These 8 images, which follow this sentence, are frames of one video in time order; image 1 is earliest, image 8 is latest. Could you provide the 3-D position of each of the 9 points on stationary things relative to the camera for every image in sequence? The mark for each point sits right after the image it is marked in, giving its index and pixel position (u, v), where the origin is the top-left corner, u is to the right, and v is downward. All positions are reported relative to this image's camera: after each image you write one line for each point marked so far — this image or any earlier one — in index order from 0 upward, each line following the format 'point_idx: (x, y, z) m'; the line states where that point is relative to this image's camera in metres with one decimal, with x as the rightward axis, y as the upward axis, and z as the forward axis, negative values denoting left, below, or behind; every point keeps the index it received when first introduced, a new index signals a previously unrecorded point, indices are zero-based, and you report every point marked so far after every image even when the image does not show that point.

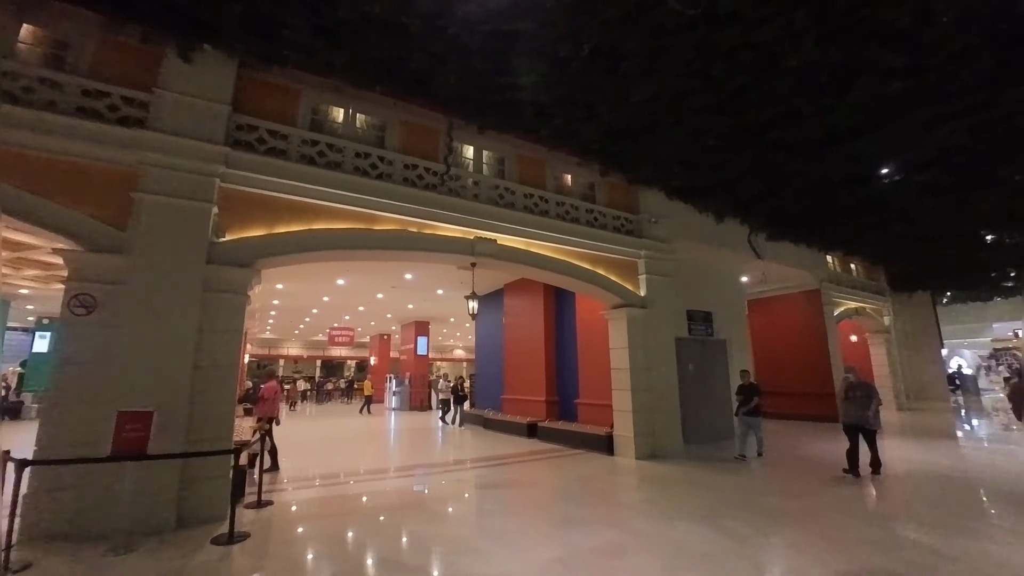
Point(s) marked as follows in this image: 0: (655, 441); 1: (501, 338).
0: (+2.4, -2.4, +7.3) m
1: (-0.3, -1.3, +11.4) m
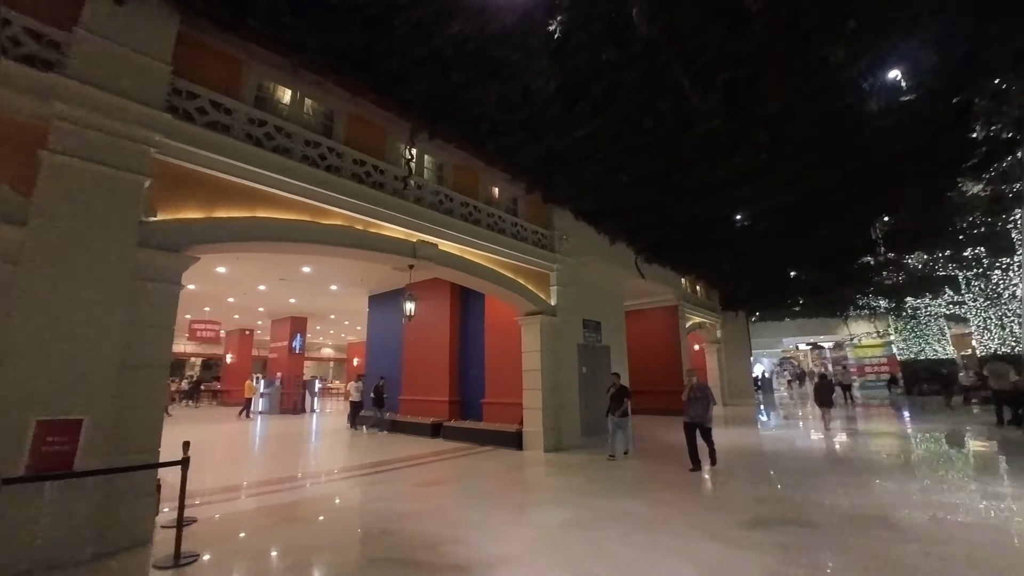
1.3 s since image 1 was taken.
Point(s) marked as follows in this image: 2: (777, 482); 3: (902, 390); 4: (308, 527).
0: (+0.9, -2.6, +8.1) m
1: (-2.8, -1.3, +11.3) m
2: (+3.6, -2.7, +6.3) m
3: (+16.5, -4.3, +19.5) m
4: (-1.9, -2.3, +4.4) m
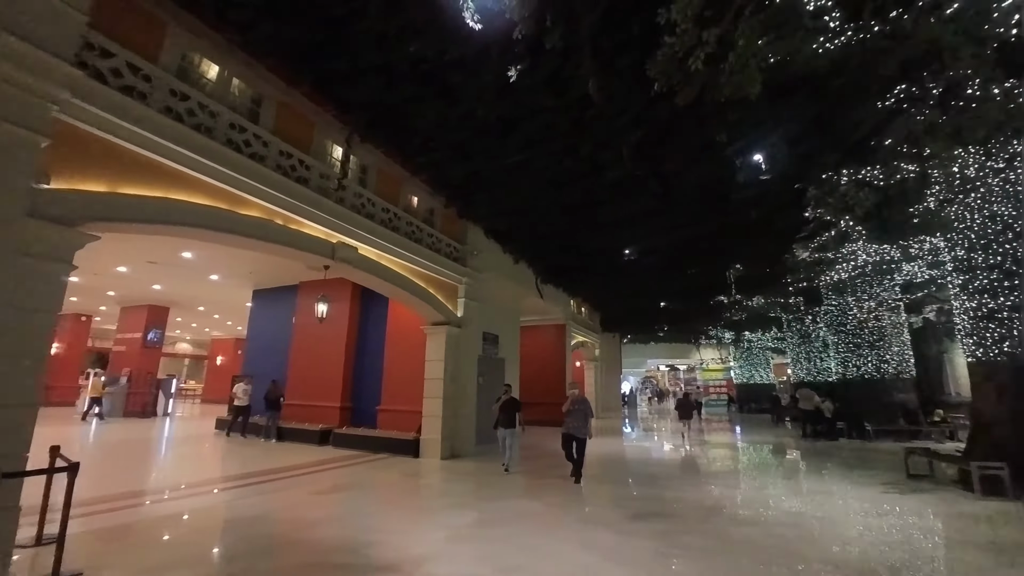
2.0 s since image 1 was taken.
0: (-1.0, -2.8, +8.4) m
1: (-5.2, -1.2, +10.6) m
2: (+2.1, -3.1, +7.3) m
3: (+11.2, -6.0, +23.2) m
4: (-2.7, -2.3, +4.1) m
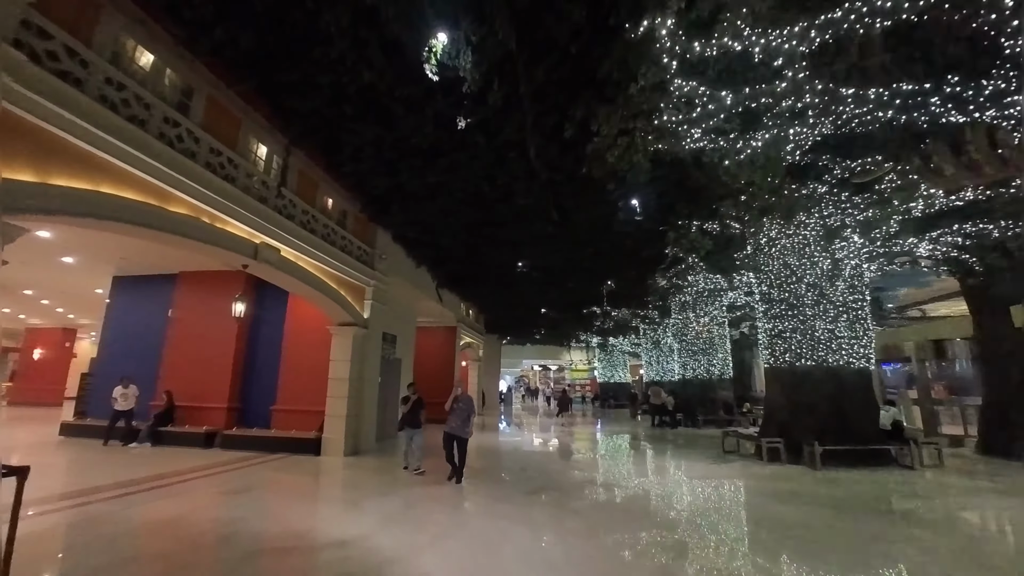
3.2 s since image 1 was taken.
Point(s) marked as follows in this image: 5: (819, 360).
0: (-2.9, -2.8, +8.7) m
1: (-7.5, -1.0, +9.7) m
2: (+0.3, -3.3, +8.4) m
3: (+4.7, -6.6, +26.2) m
4: (-3.5, -2.2, +4.1) m
5: (+5.0, -1.2, +7.5) m
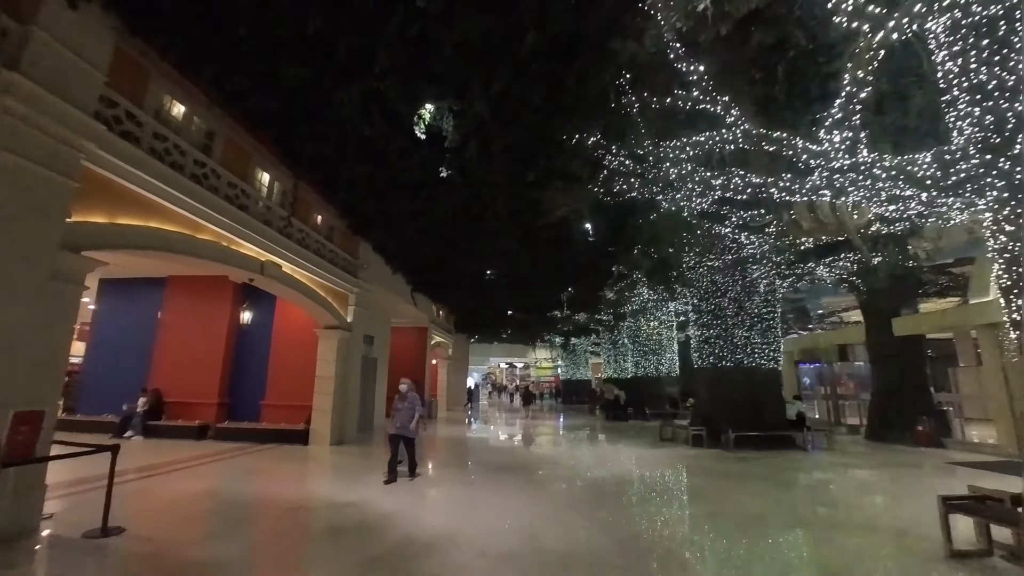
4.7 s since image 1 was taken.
0: (-3.6, -3.0, +9.6) m
1: (-8.2, -1.0, +10.4) m
2: (-0.4, -3.5, +9.6) m
3: (+2.8, -6.7, +27.6) m
4: (-3.8, -2.4, +5.1) m
5: (+4.4, -1.4, +9.0) m
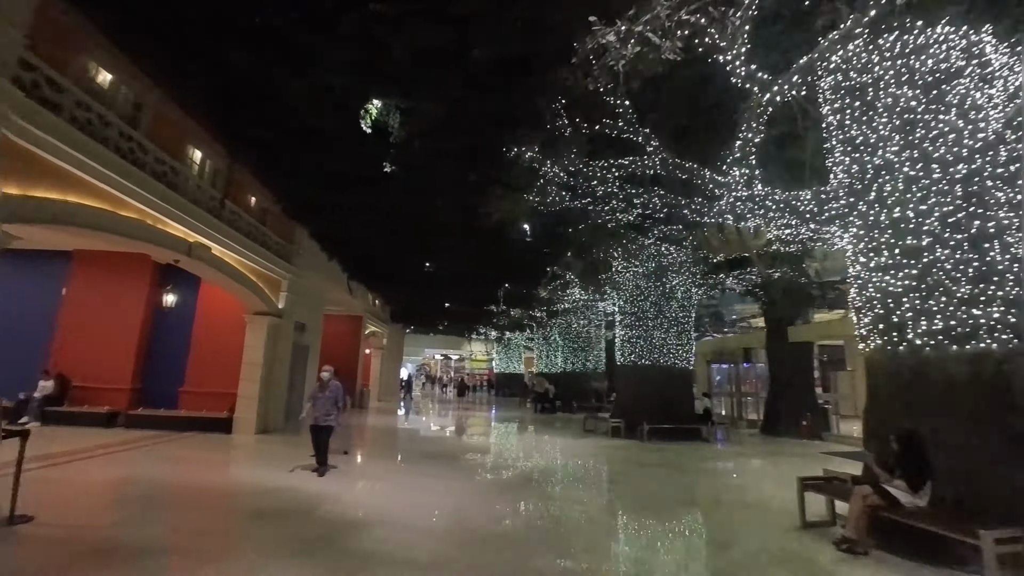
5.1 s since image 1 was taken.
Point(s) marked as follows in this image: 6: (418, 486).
0: (-5.0, -2.7, +9.4) m
1: (-9.5, -0.5, +9.5) m
2: (-1.8, -3.4, +9.9) m
3: (-1.3, -6.4, +28.2) m
4: (-4.6, -2.2, +4.9) m
5: (+3.0, -1.5, +9.9) m
6: (-1.2, -2.5, +5.9) m
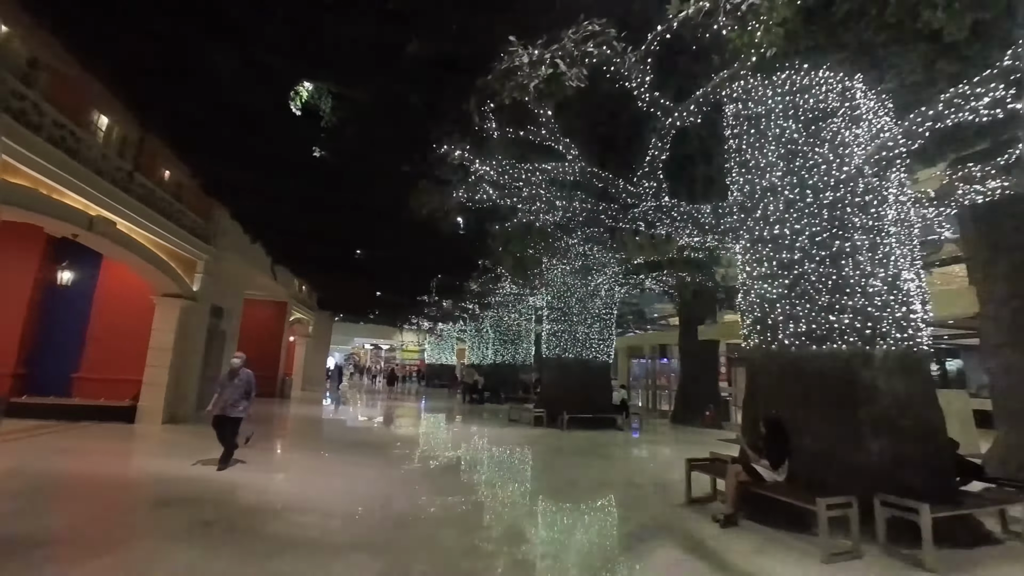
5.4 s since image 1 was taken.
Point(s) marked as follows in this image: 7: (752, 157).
0: (-6.5, -2.3, +8.9) m
1: (-10.9, +0.1, +8.3) m
2: (-3.4, -3.1, +9.8) m
3: (-5.5, -5.8, +28.0) m
4: (-5.4, -1.9, +4.4) m
5: (+1.5, -1.5, +10.4) m
6: (-2.2, -2.4, +5.9) m
7: (+2.5, +1.4, +4.8) m
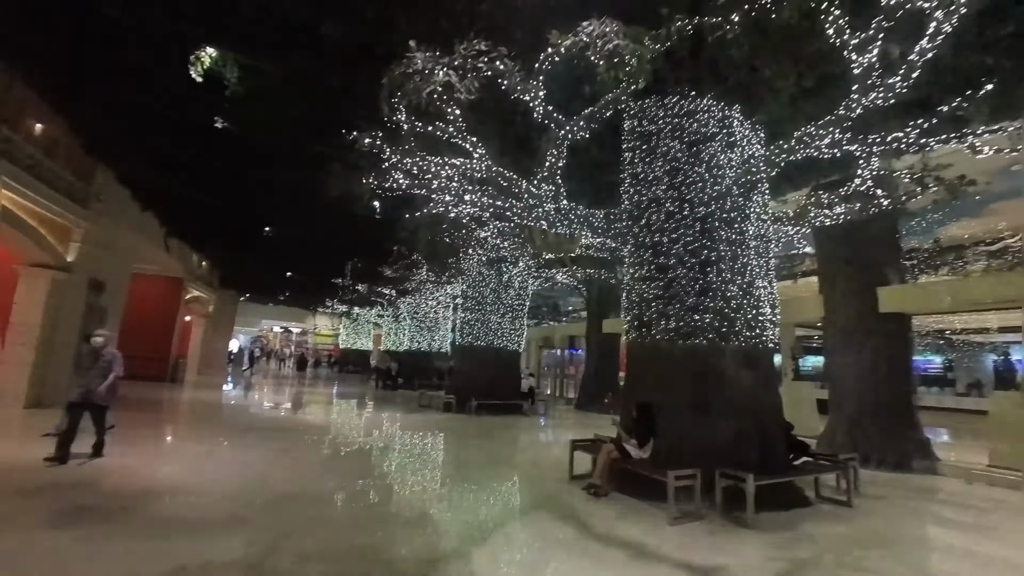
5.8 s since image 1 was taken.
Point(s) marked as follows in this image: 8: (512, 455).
0: (-8.2, -1.8, +8.0) m
1: (-12.3, +0.8, +6.7) m
2: (-5.3, -2.7, +9.4) m
3: (-10.4, -4.8, +27.1) m
4: (-6.4, -1.6, +3.7) m
5: (-0.5, -1.3, +10.7) m
6: (-3.5, -2.1, +5.7) m
7: (+1.5, +1.4, +5.3) m
8: (0.0, -2.9, +7.9) m
